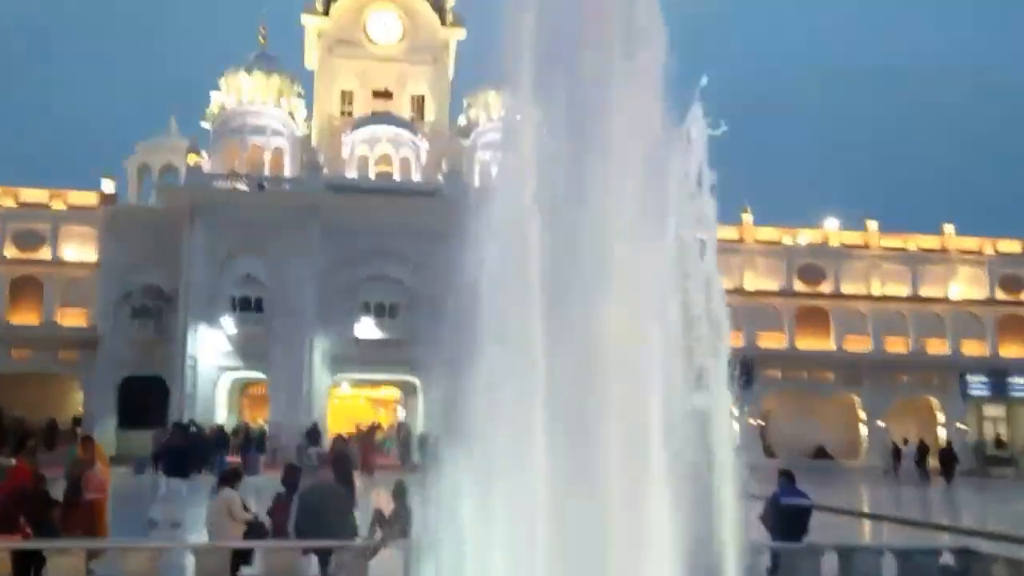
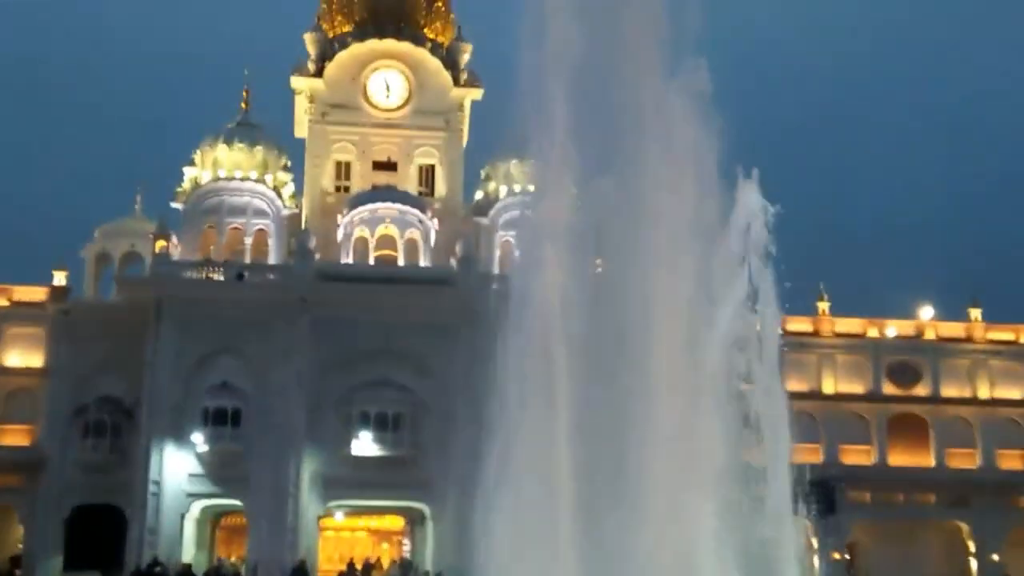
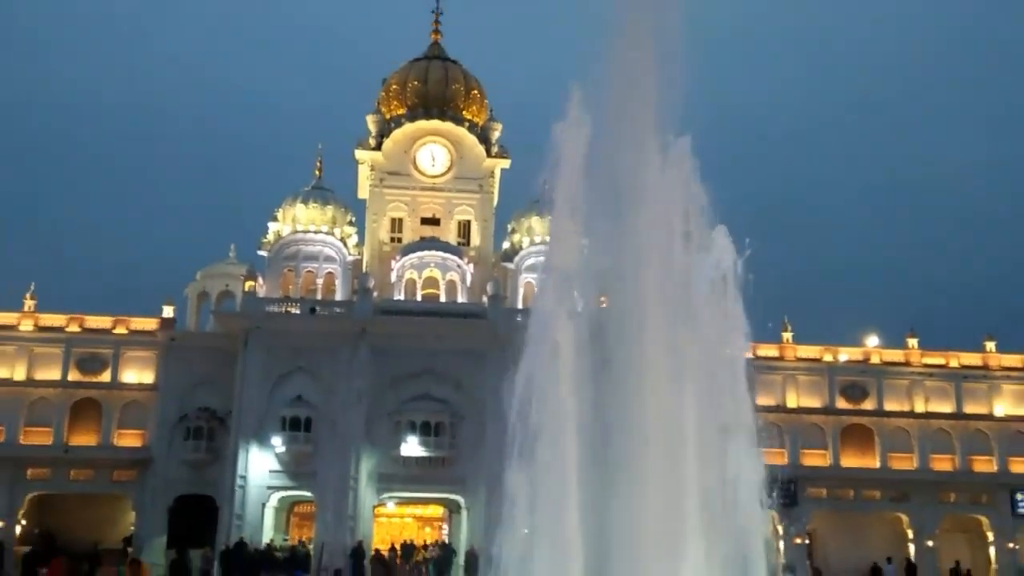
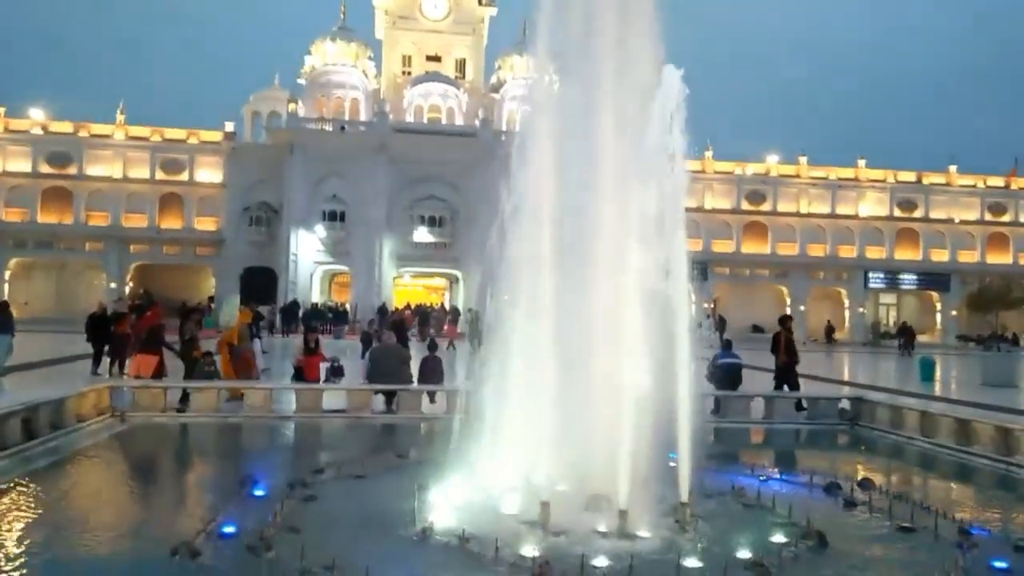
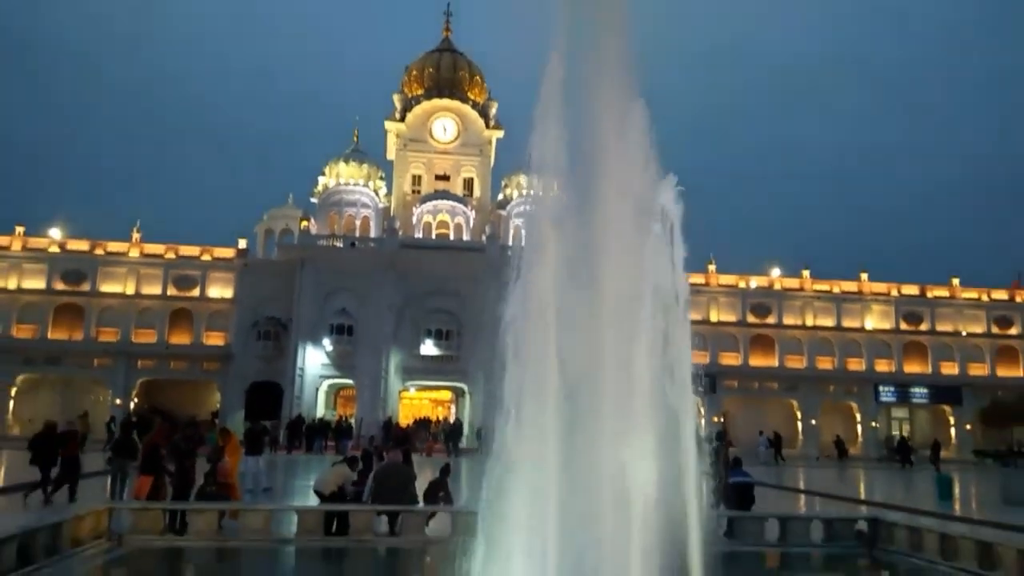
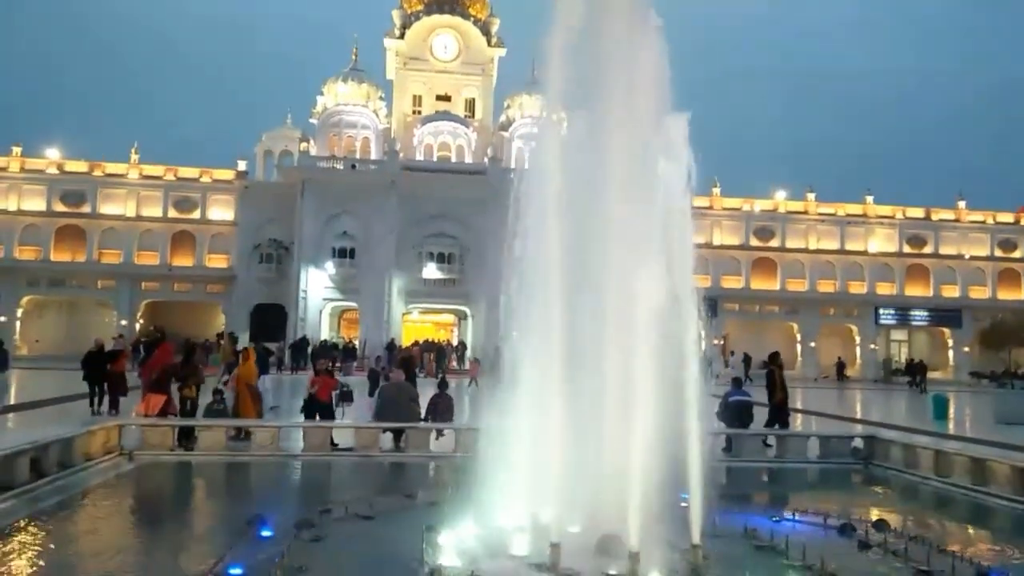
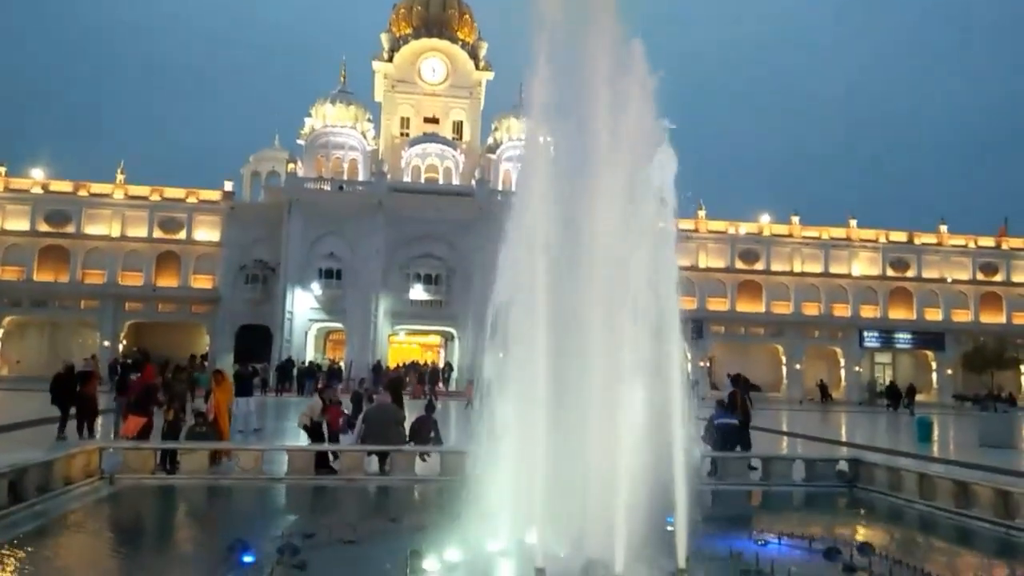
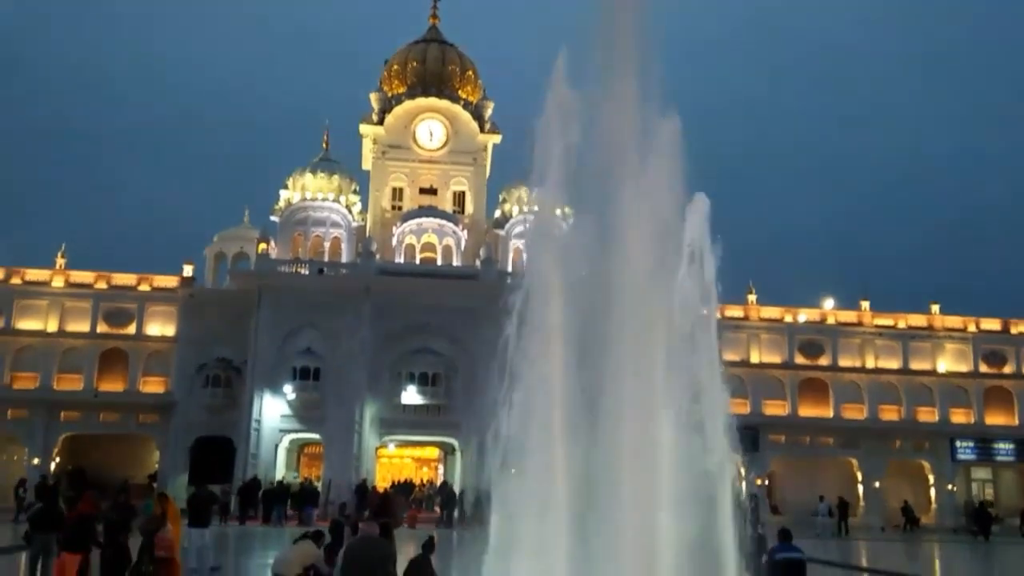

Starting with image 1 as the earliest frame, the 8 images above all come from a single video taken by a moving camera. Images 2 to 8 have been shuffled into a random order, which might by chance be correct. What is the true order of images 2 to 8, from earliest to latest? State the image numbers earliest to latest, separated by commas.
2, 3, 8, 5, 7, 6, 4
